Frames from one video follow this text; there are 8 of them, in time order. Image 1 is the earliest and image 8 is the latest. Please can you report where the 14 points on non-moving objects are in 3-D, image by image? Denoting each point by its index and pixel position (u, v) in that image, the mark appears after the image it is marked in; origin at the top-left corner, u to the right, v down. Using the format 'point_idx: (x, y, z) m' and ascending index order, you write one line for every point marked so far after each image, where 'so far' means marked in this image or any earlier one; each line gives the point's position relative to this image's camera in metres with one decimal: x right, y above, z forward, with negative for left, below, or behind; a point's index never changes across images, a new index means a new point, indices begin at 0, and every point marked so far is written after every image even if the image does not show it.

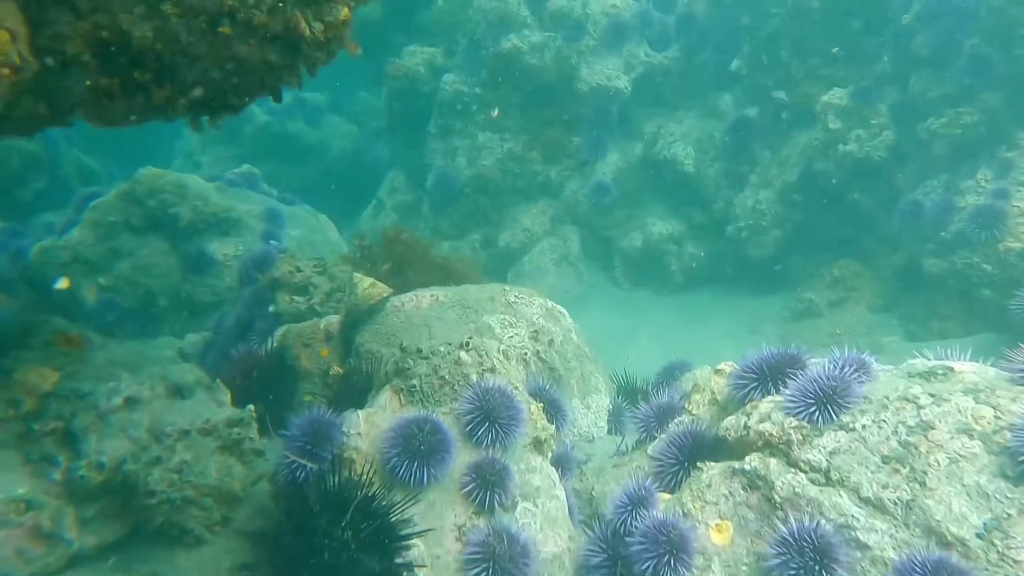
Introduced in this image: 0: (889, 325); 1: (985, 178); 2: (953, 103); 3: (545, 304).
0: (+4.4, -0.5, +8.2) m
1: (+4.8, +1.1, +7.0) m
2: (+4.6, +1.9, +7.2) m
3: (+0.3, -0.1, +5.5) m
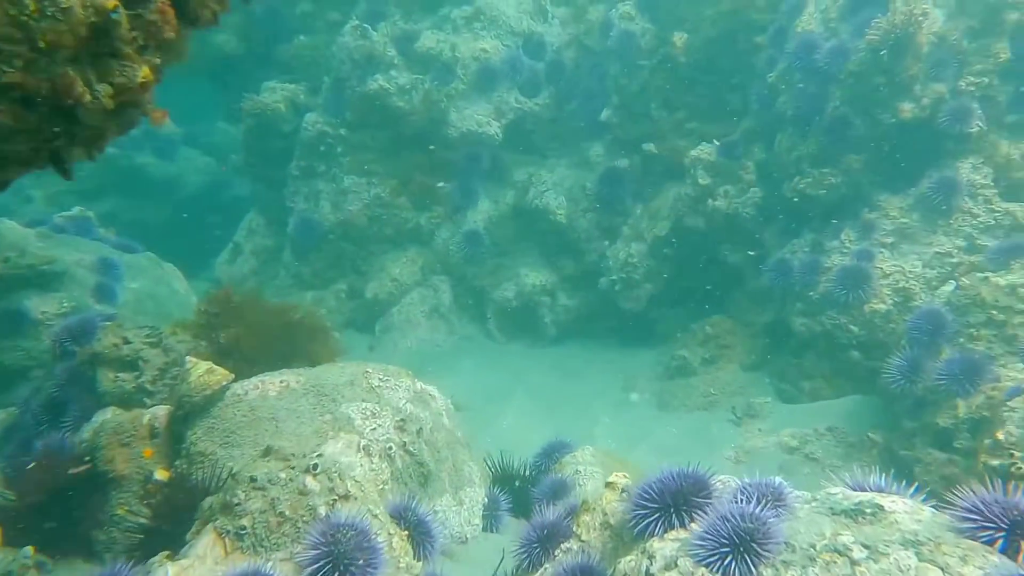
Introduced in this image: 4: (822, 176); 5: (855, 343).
0: (+2.9, -1.2, +8.2) m
1: (+3.5, +0.5, +7.2) m
2: (+3.2, +1.3, +7.4) m
3: (-0.7, -0.7, +4.9) m
4: (+3.2, +1.2, +7.3) m
5: (+3.4, -0.5, +6.8) m
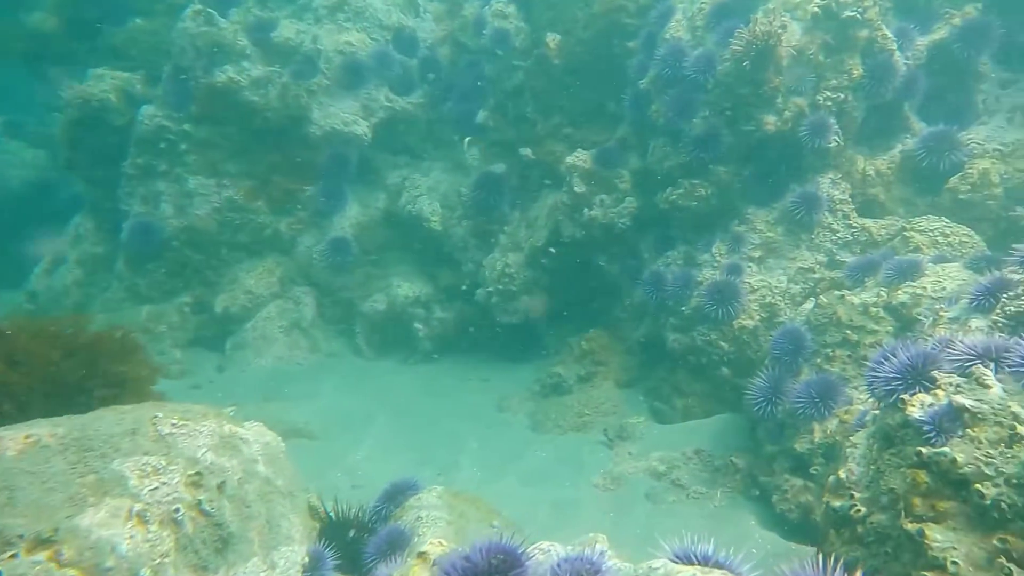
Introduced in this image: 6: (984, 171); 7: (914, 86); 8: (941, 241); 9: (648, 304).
0: (+1.4, -1.3, +8.0) m
1: (+2.1, +0.4, +7.0) m
2: (+1.8, +1.2, +7.2) m
3: (-1.8, -0.9, +4.2) m
4: (+1.8, +1.0, +7.0) m
5: (+2.1, -0.7, +6.7) m
6: (+4.4, +1.1, +6.5) m
7: (+4.0, +2.0, +6.9) m
8: (+3.8, +0.4, +6.1) m
9: (+1.5, -0.2, +7.5) m
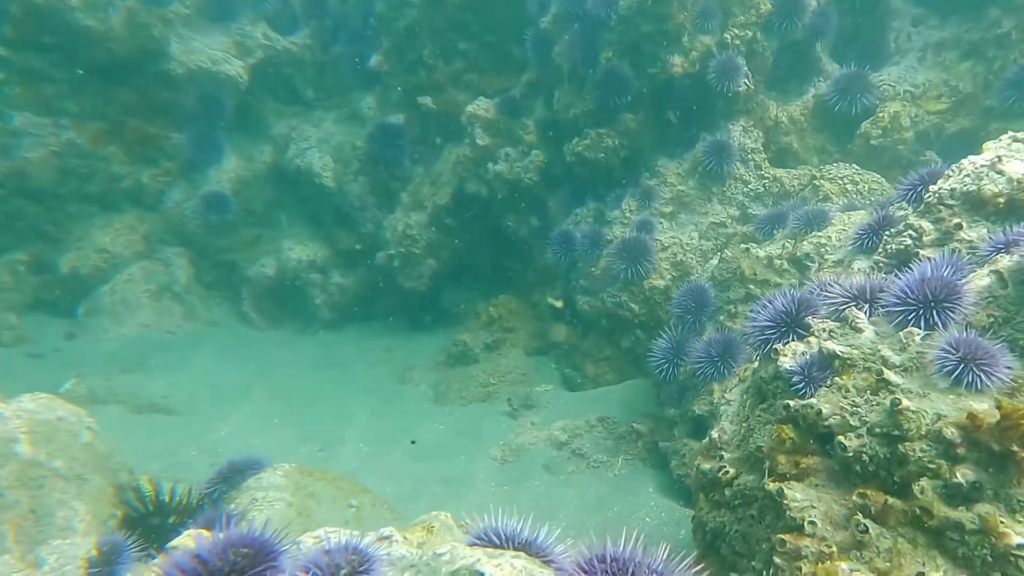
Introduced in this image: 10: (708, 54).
0: (+0.4, -0.9, +7.5) m
1: (+1.1, +0.8, +6.6) m
2: (+0.8, +1.6, +6.8) m
3: (-2.6, -0.6, +3.7) m
4: (+0.8, +1.4, +6.6) m
5: (+1.1, -0.3, +6.3) m
6: (+3.4, +1.5, +6.1) m
7: (+3.0, +2.4, +6.5) m
8: (+2.8, +0.8, +5.7) m
9: (+0.5, +0.2, +7.1) m
10: (+1.7, +2.1, +6.1) m
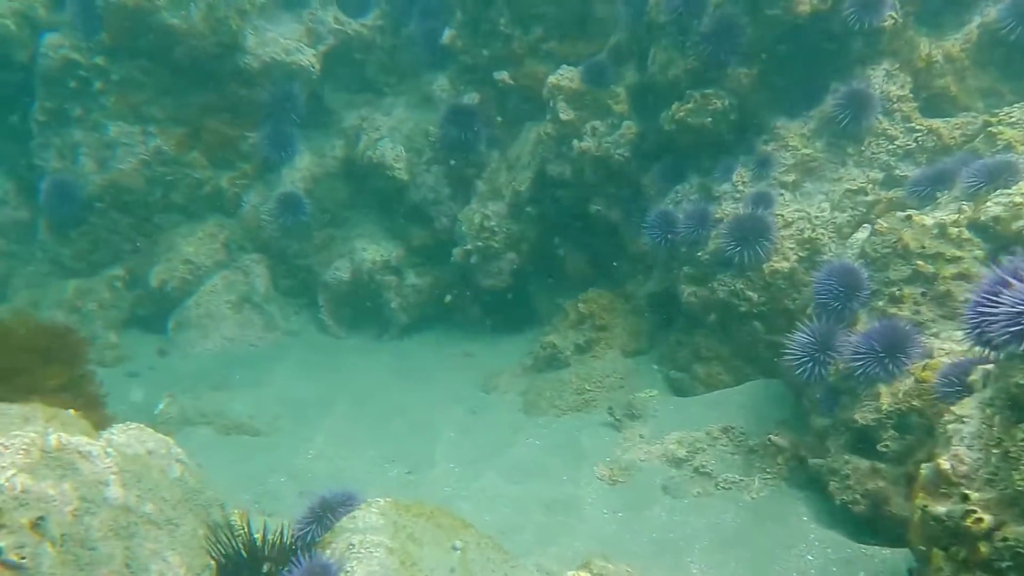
0: (+1.3, -0.8, +6.6) m
1: (+1.9, +0.9, +5.6) m
2: (+1.5, +1.7, +5.8) m
3: (-2.0, -0.7, +3.0) m
4: (+1.5, +1.5, +5.6) m
5: (+1.9, -0.2, +5.3) m
6: (+4.1, +1.8, +5.0) m
7: (+3.6, +2.6, +5.4) m
8: (+3.5, +1.0, +4.6) m
9: (+1.3, +0.3, +6.2) m
10: (+2.4, +2.2, +5.1) m
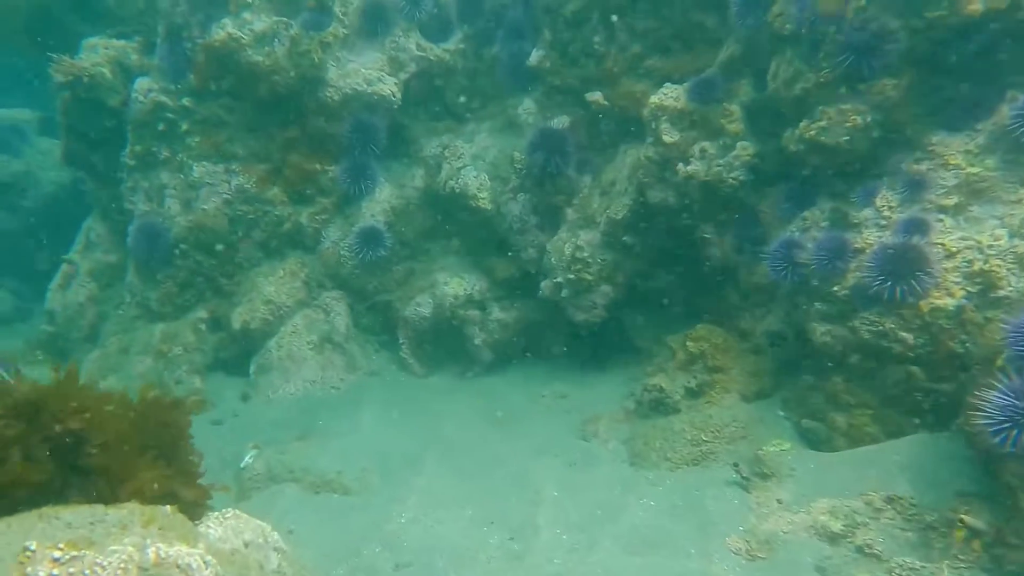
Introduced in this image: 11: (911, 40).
0: (+2.2, -1.1, +5.9) m
1: (+2.7, +0.6, +4.8) m
2: (+2.3, +1.4, +5.1) m
3: (-1.4, -1.0, +2.6) m
4: (+2.3, +1.2, +4.9) m
5: (+2.7, -0.5, +4.5) m
6: (+4.8, +1.5, +4.0) m
7: (+4.4, +2.4, +4.5) m
8: (+4.2, +0.8, +3.7) m
9: (+2.2, 0.0, +5.4) m
10: (+3.1, +1.9, +4.3) m
11: (+2.7, +1.7, +4.8) m
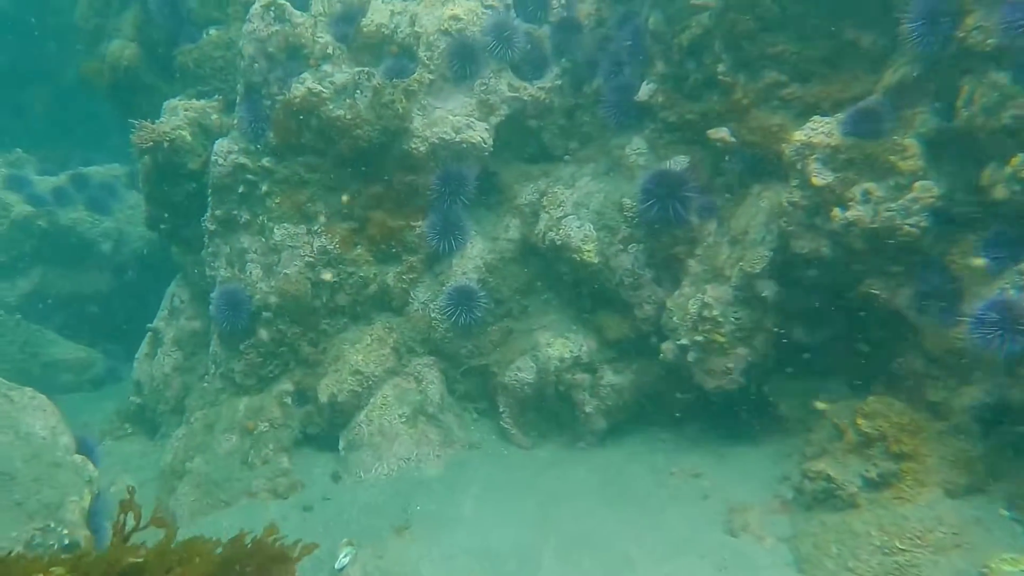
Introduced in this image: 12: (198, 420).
0: (+3.3, -1.7, +4.6) m
1: (+3.5, +0.1, +3.6) m
2: (+3.2, +0.9, +3.9) m
3: (-0.7, -1.6, +1.7) m
4: (+3.2, +0.7, +3.7) m
5: (+3.6, -1.0, +3.2) m
6: (+5.6, +1.1, +2.6) m
7: (+5.1, +2.0, +3.1) m
8: (+4.9, +0.4, +2.3) m
9: (+3.1, -0.5, +4.2) m
10: (+3.9, +1.5, +3.1) m
11: (+3.5, +1.2, +3.5) m
12: (-4.2, -1.7, +9.2) m
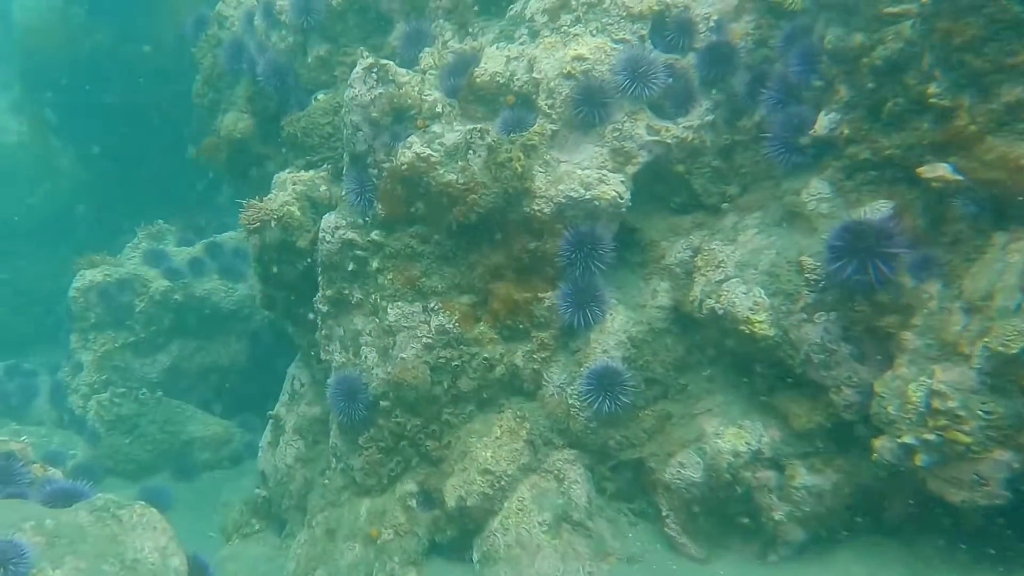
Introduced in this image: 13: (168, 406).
0: (+4.2, -2.1, +2.6) m
1: (+4.2, -0.3, +1.6) m
2: (+3.9, +0.4, +2.0) m
3: (-0.2, -2.2, +0.4) m
4: (+3.8, +0.3, +1.8) m
5: (+4.2, -1.4, +1.2) m
6: (+5.9, +0.9, +0.3) m
7: (+5.5, +1.7, +1.0) m
8: (+5.3, +0.1, +0.1) m
9: (+3.9, -1.0, +2.3) m
10: (+4.3, +1.1, +1.1) m
11: (+4.1, +0.8, +1.6) m
12: (-2.3, -2.8, +8.4) m
13: (-7.3, -2.5, +14.7) m
